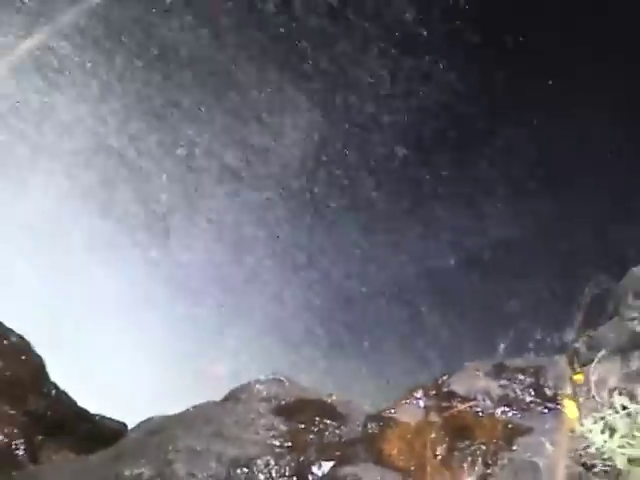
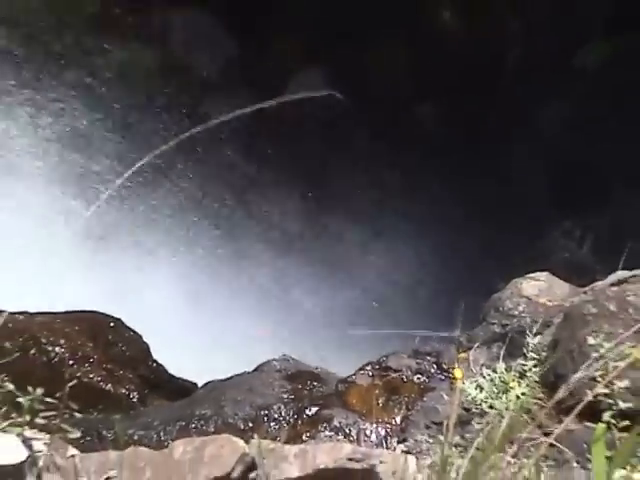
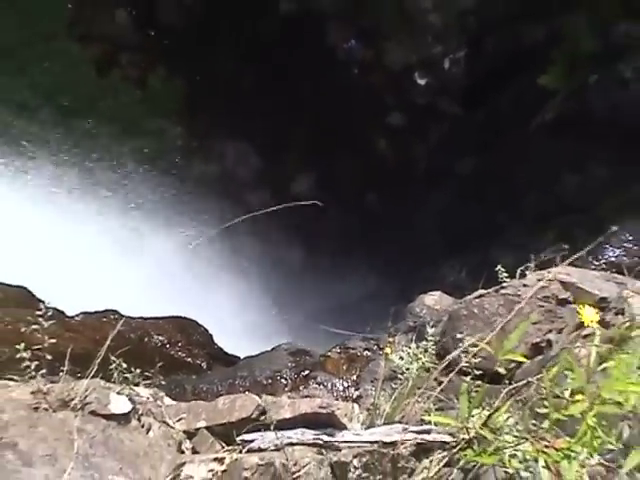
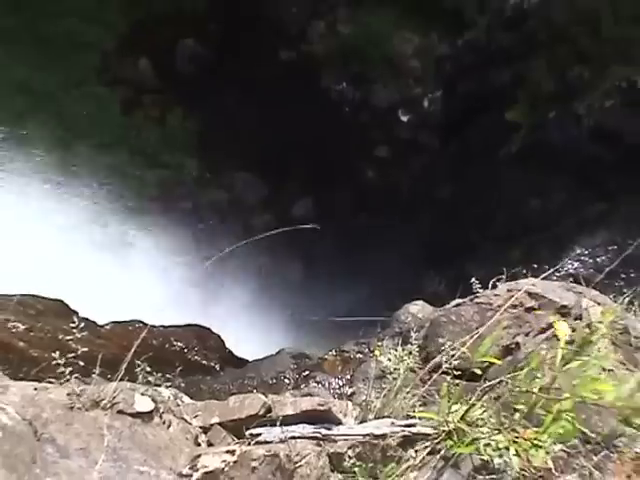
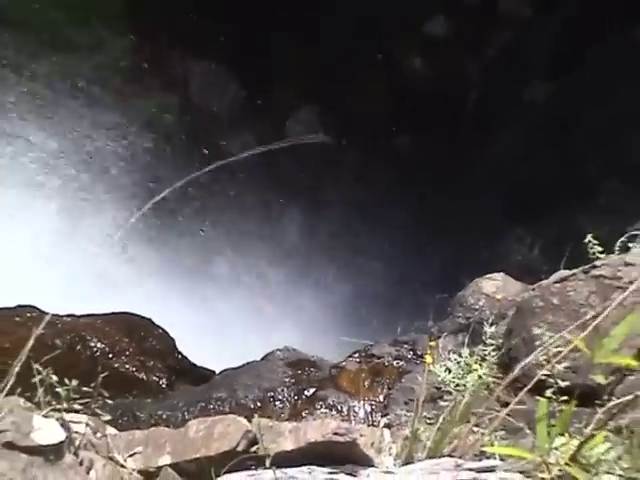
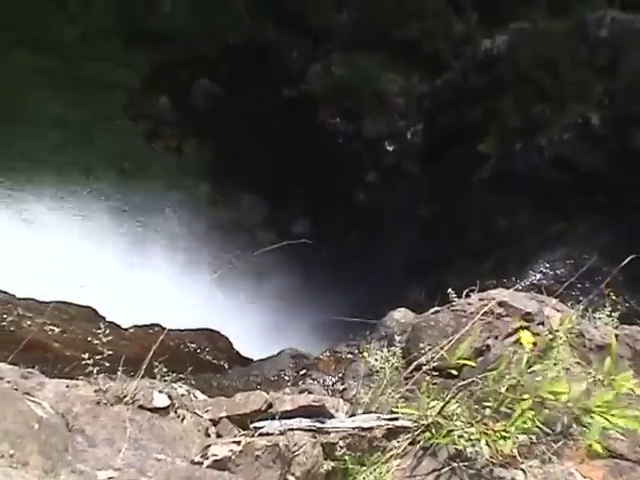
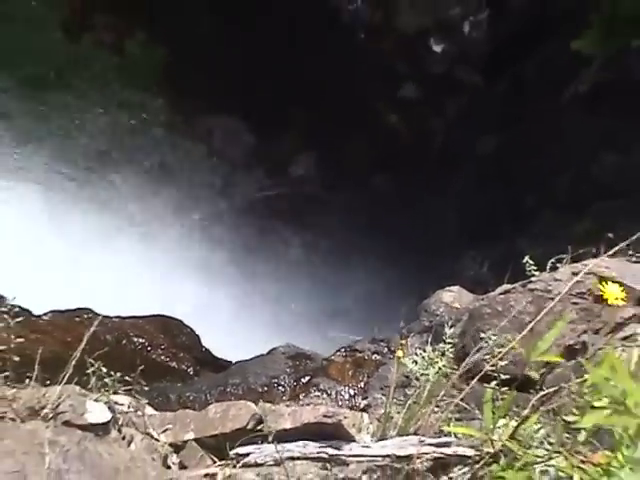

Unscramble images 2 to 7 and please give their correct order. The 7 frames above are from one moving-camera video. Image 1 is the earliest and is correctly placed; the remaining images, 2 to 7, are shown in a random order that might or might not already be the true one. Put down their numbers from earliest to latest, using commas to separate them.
2, 5, 7, 3, 4, 6
